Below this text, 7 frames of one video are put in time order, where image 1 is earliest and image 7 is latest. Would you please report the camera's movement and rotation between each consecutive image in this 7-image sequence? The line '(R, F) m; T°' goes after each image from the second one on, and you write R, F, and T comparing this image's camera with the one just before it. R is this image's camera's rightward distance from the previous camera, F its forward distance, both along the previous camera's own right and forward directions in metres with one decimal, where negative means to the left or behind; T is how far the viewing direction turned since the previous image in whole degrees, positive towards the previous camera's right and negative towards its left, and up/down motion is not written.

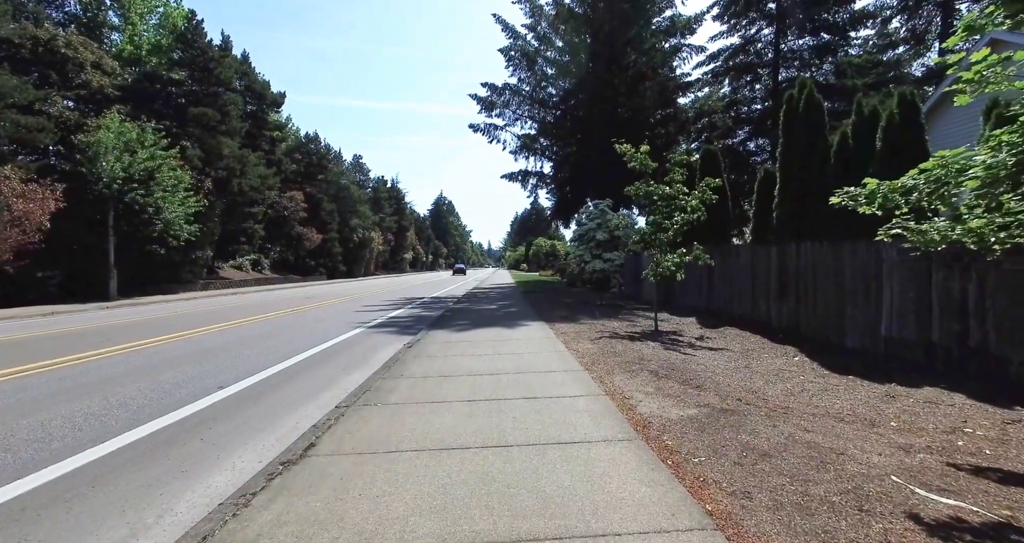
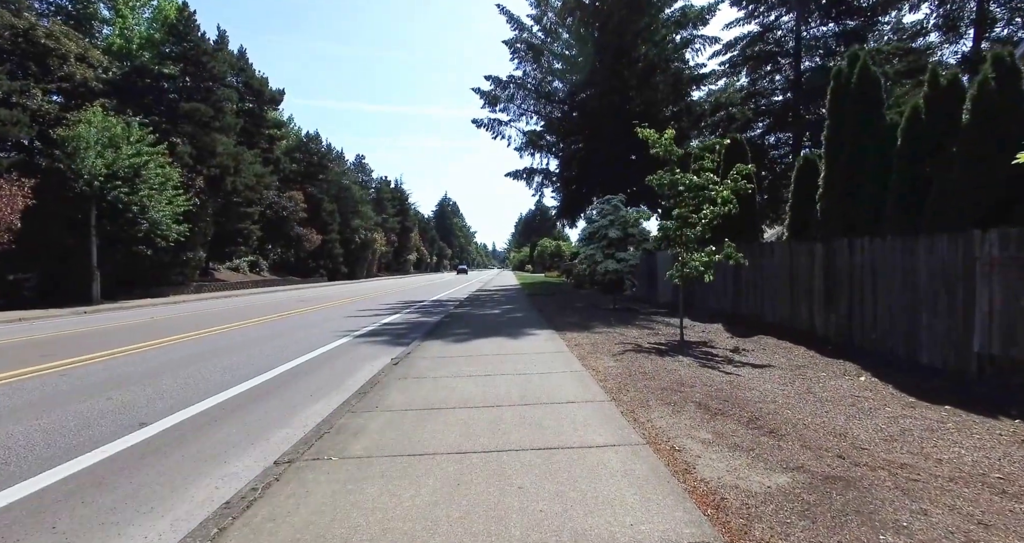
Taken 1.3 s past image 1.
(0.0, +1.7) m; -1°
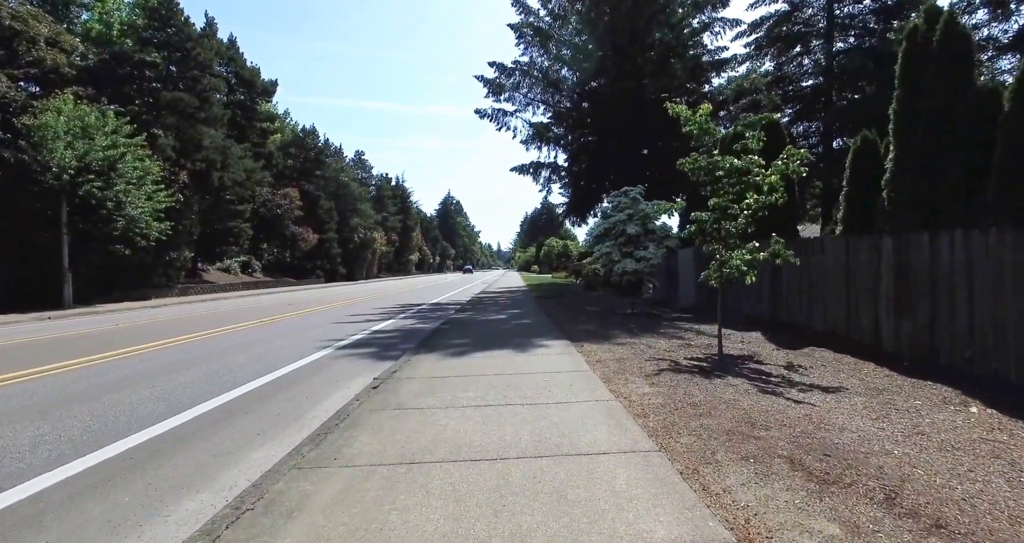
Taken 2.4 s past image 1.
(-0.1, +1.8) m; 0°
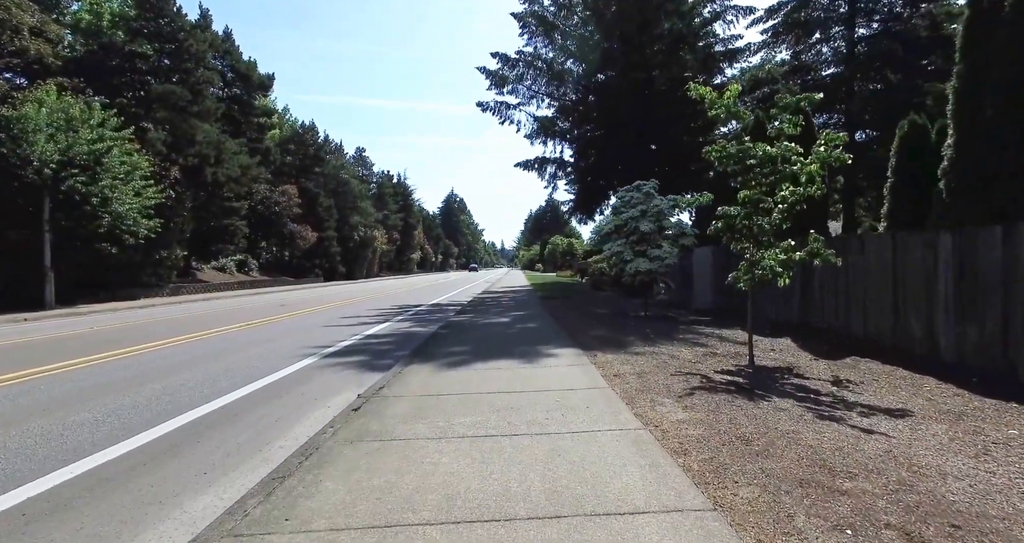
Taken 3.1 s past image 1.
(0.0, +1.1) m; 0°
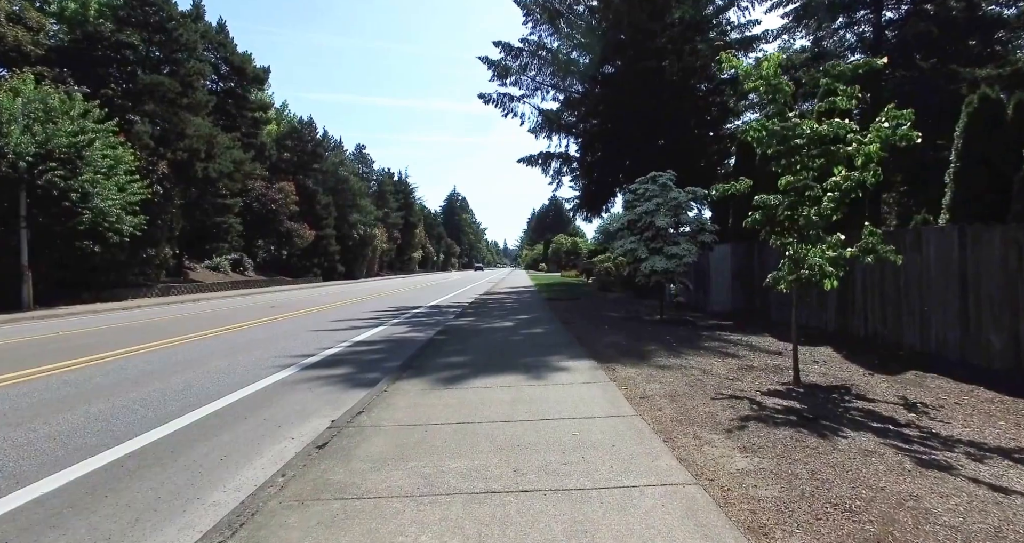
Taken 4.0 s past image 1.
(0.0, +1.3) m; 0°
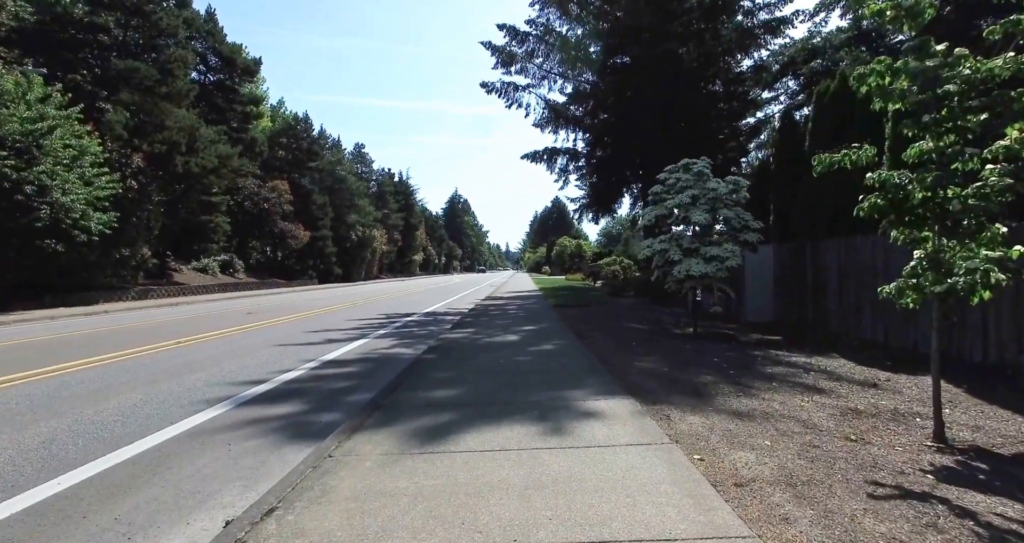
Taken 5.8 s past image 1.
(-0.1, +2.4) m; 0°
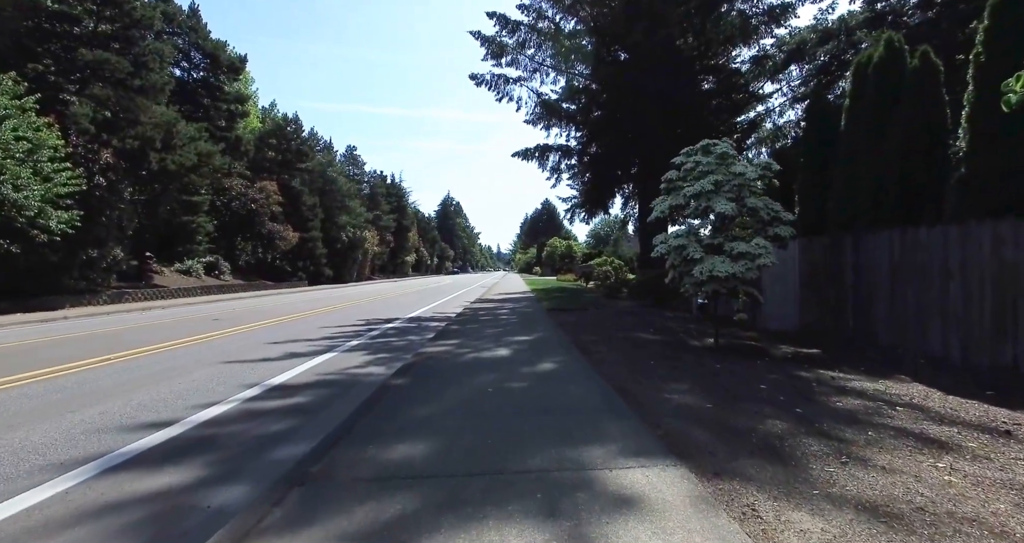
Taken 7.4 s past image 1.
(+0.1, +2.2) m; 0°
